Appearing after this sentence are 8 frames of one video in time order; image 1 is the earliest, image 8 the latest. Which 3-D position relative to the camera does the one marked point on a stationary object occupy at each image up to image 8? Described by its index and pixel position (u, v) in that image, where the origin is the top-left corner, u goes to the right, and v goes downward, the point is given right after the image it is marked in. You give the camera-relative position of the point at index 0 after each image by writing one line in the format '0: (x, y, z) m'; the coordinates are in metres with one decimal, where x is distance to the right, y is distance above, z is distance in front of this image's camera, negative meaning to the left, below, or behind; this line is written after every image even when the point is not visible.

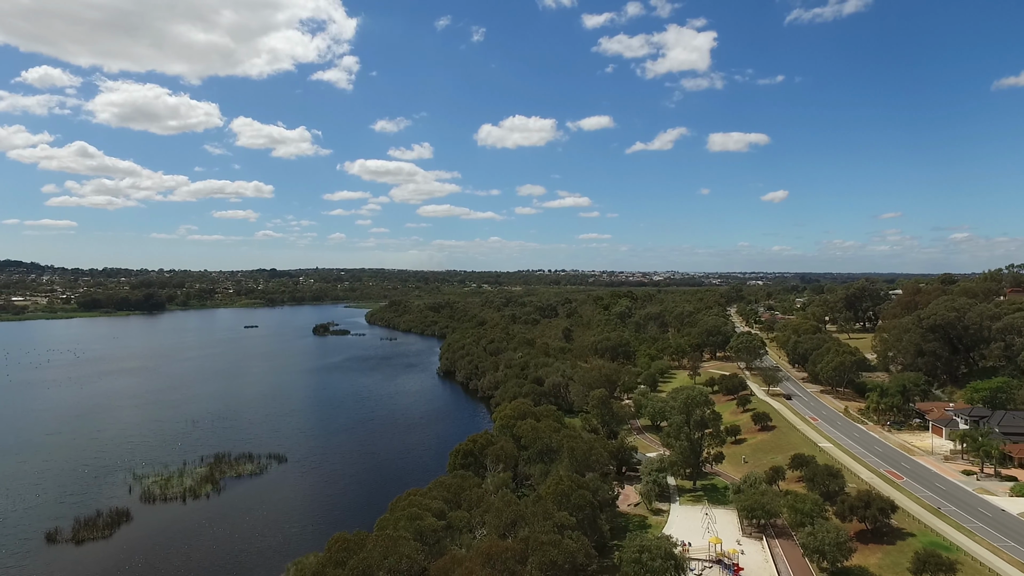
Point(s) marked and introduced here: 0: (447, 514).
0: (-2.3, -7.7, +18.8) m
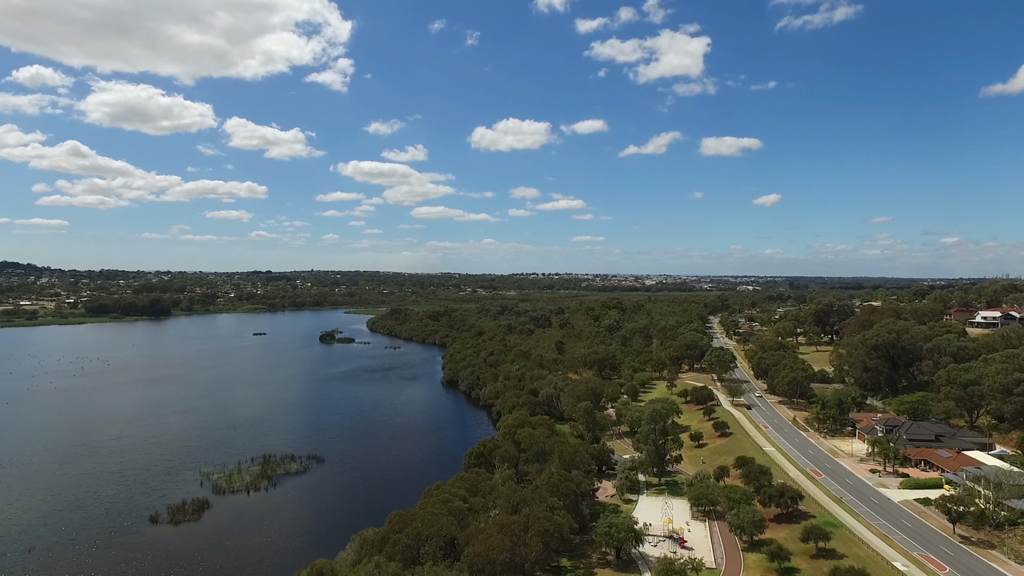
0: (-2.1, -9.8, +25.4) m
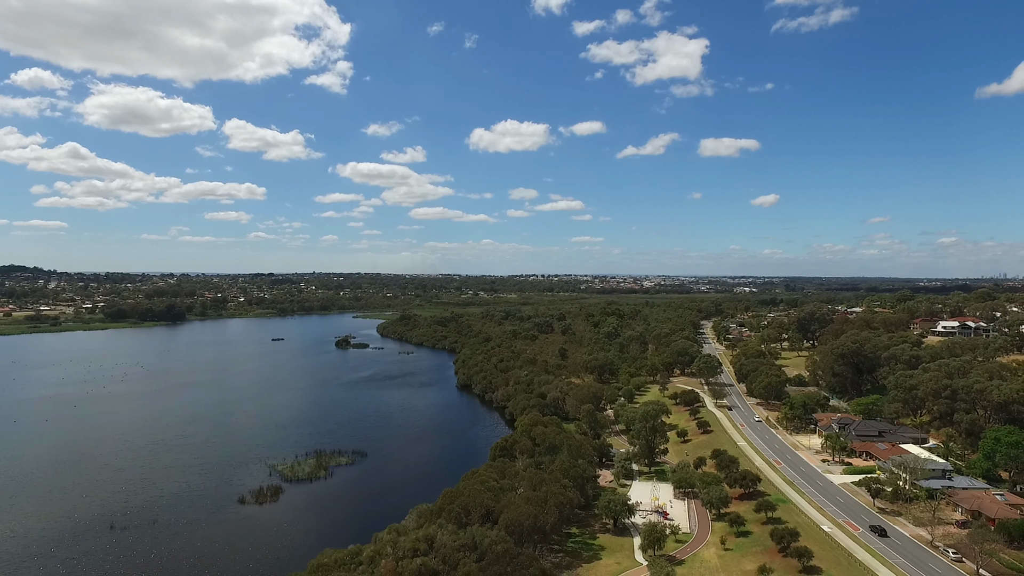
0: (-0.8, -11.6, +32.5) m
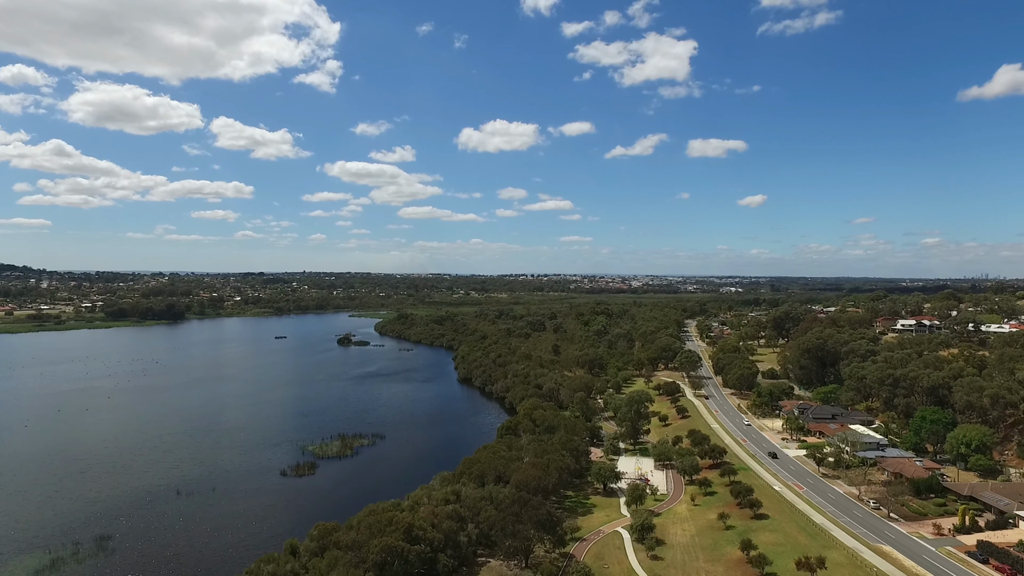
0: (-0.4, -11.7, +38.6) m
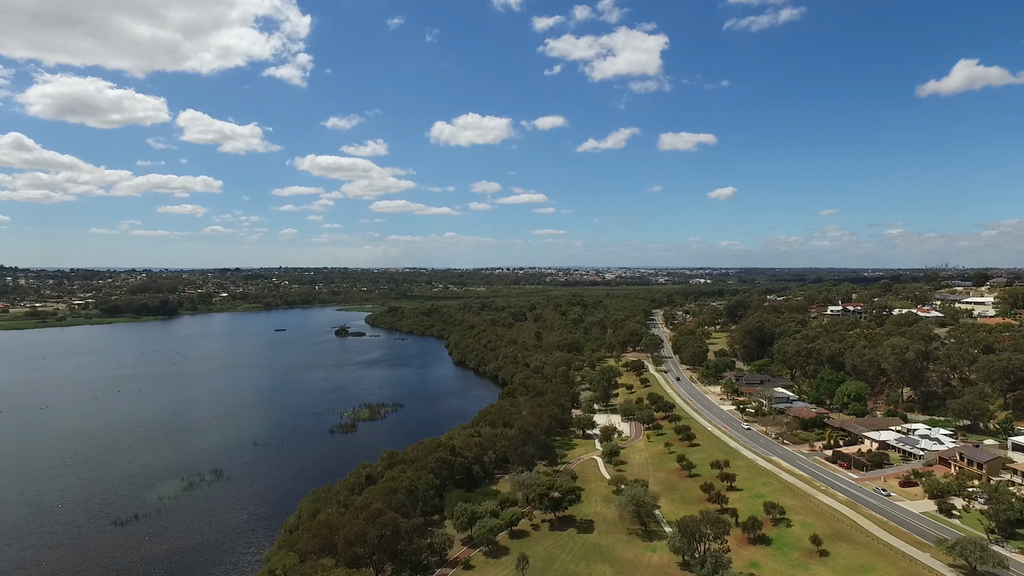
0: (-0.3, -11.3, +50.6) m
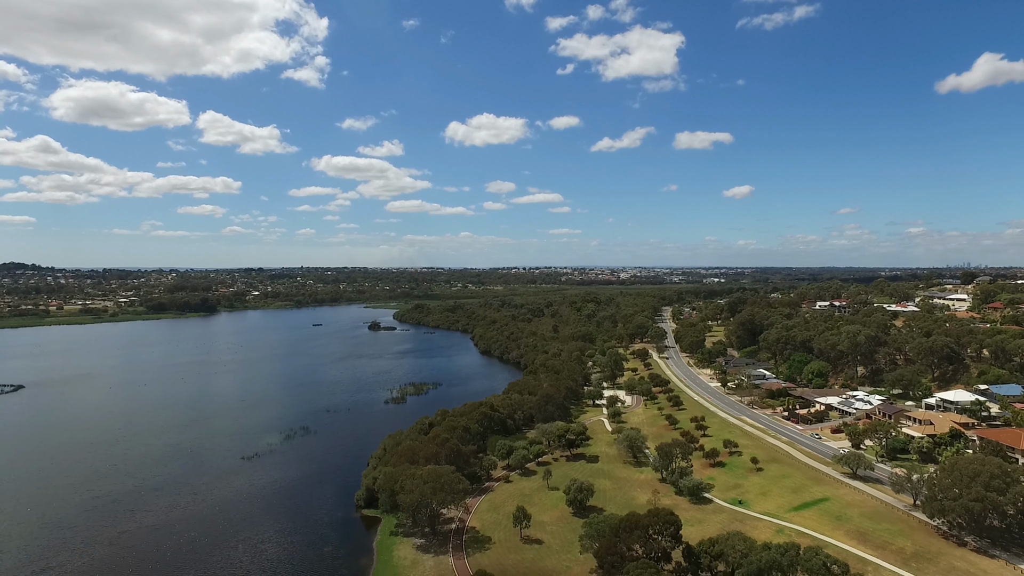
0: (+2.3, -10.9, +62.1) m
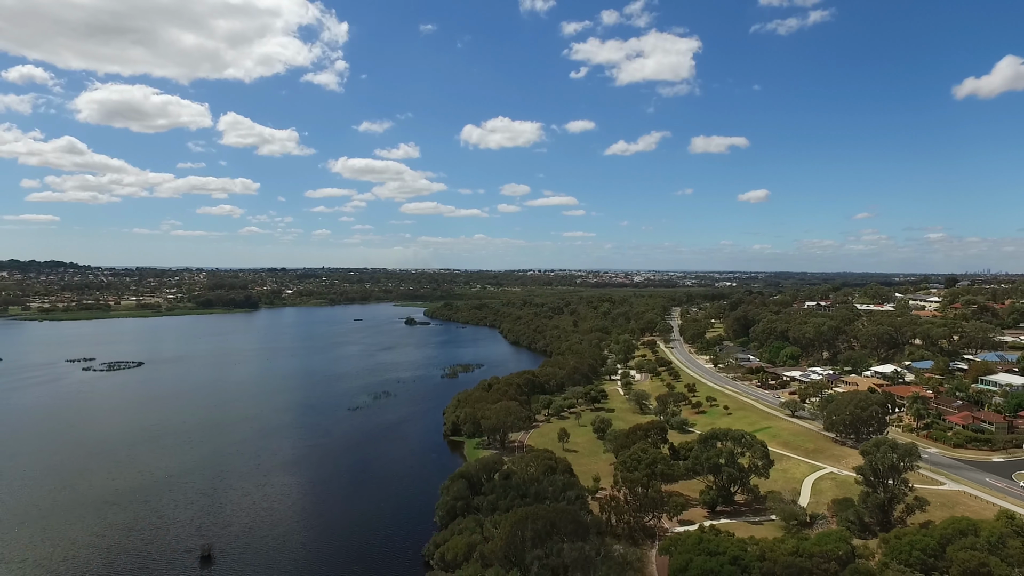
0: (+7.1, -10.6, +77.7) m
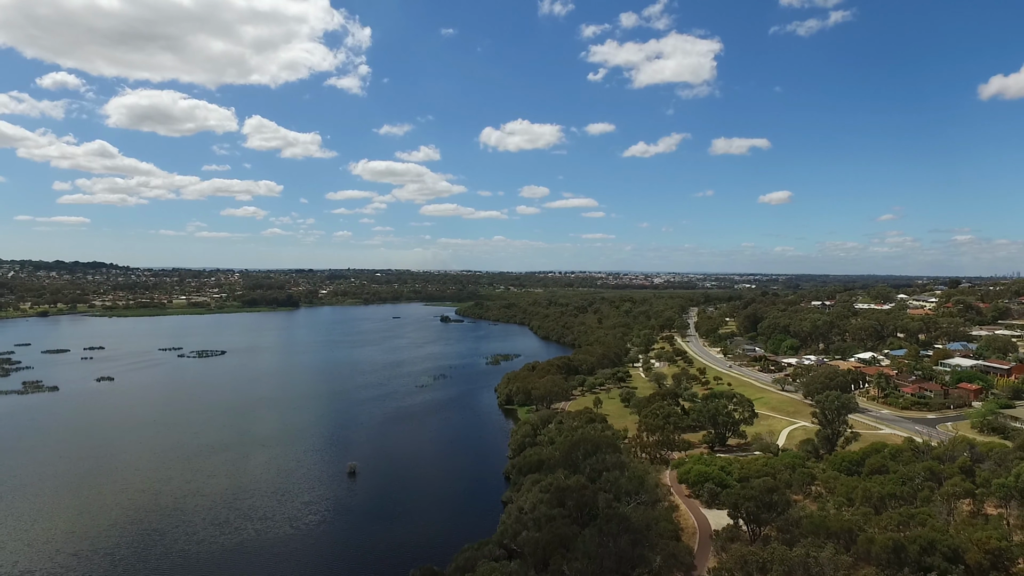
0: (+13.1, -10.5, +90.2) m
